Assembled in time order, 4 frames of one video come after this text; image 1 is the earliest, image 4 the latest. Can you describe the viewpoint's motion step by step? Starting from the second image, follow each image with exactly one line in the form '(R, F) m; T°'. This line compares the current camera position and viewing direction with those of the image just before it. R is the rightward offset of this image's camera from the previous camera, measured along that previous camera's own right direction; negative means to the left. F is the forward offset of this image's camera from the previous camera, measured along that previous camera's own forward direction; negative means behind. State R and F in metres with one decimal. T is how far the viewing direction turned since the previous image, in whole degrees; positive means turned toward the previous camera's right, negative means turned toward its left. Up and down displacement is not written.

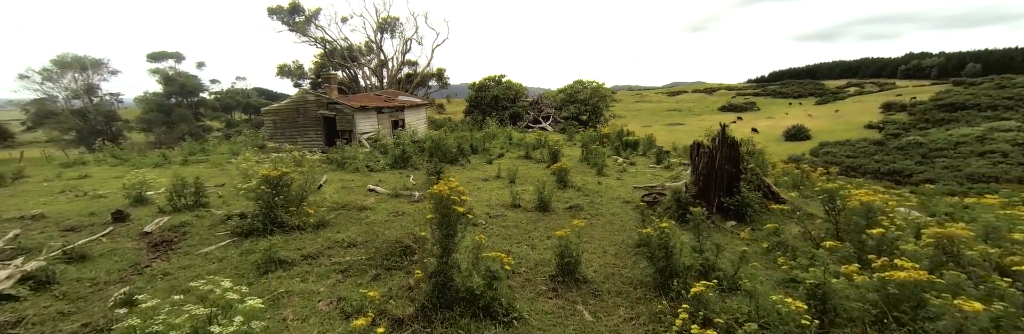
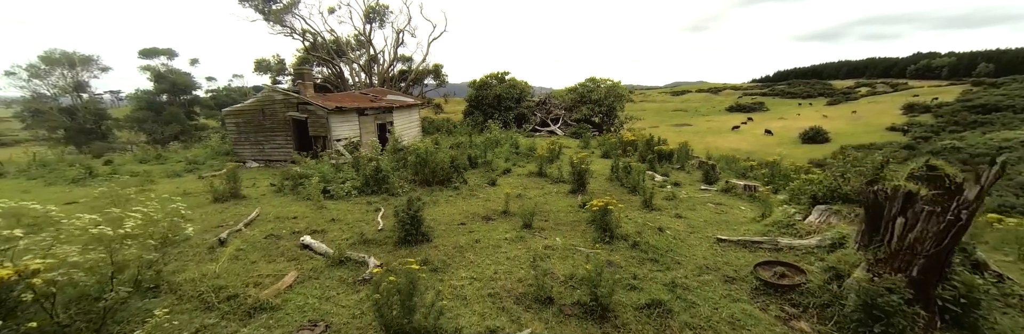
(-0.2, +3.1) m; 0°
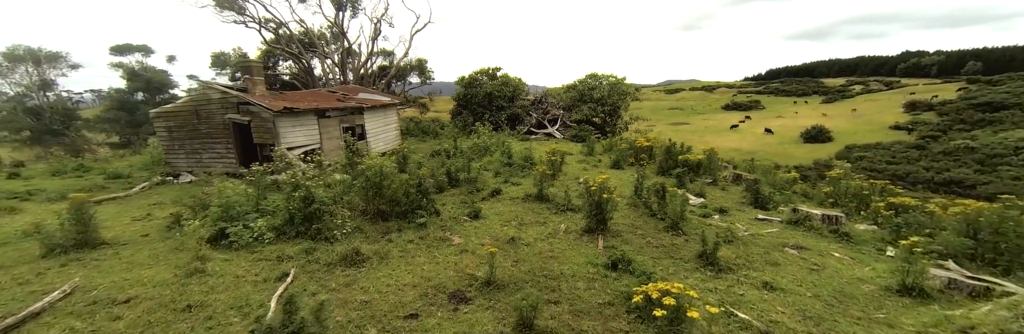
(+0.1, +2.8) m; +1°
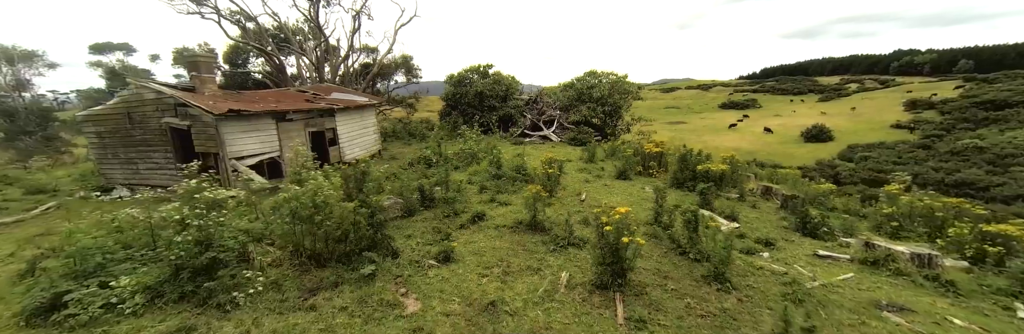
(+0.2, +1.9) m; +1°
